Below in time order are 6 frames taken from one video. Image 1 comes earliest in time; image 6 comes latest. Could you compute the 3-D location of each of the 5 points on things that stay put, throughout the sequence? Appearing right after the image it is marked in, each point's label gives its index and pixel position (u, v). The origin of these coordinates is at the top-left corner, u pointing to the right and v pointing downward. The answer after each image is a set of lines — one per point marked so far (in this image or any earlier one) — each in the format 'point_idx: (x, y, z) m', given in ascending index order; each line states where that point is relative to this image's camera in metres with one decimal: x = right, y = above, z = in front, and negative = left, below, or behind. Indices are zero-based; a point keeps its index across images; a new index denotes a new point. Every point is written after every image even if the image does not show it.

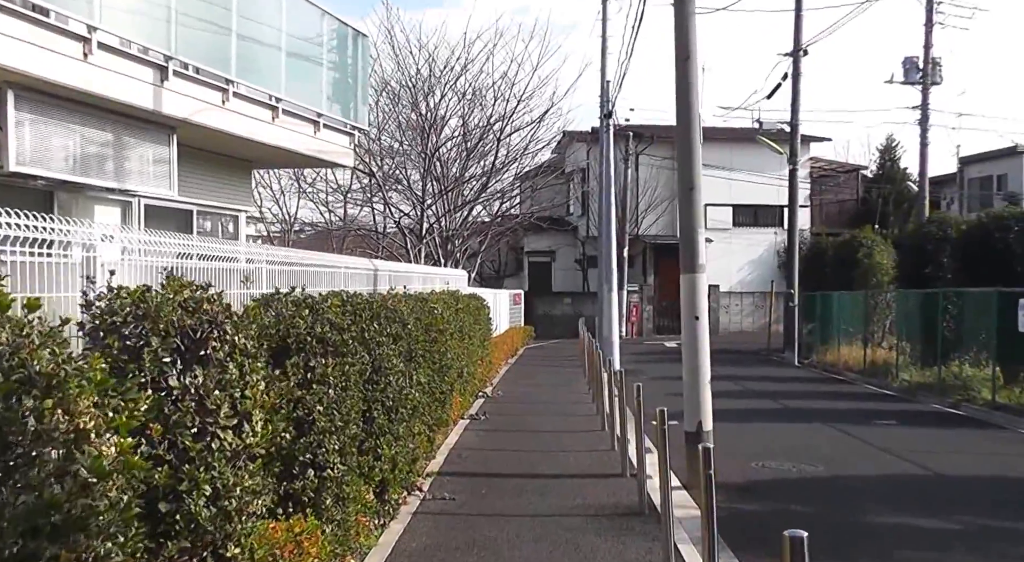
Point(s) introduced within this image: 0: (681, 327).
0: (+1.6, -0.4, +9.5) m
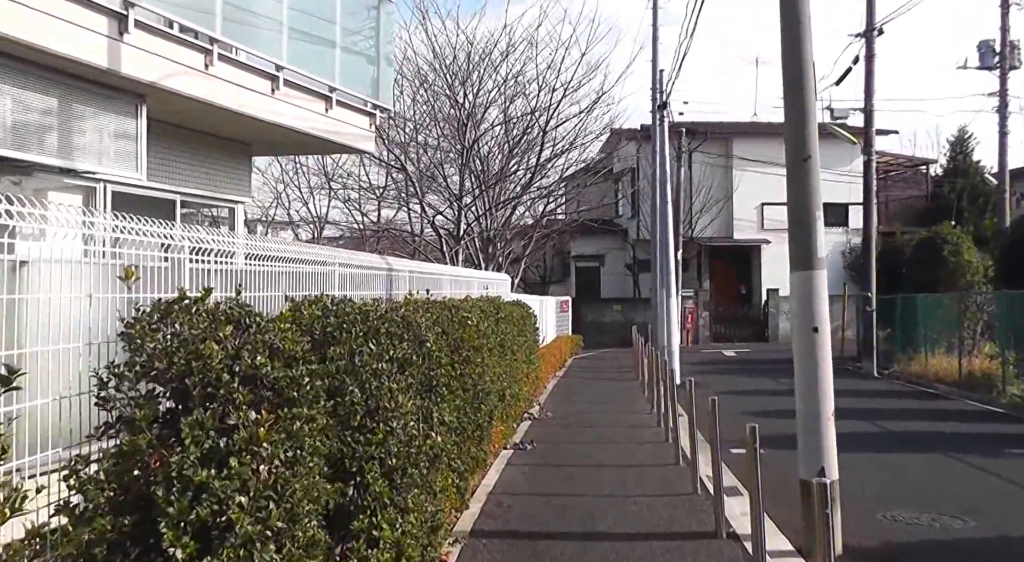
0: (+2.0, -0.4, +7.1) m
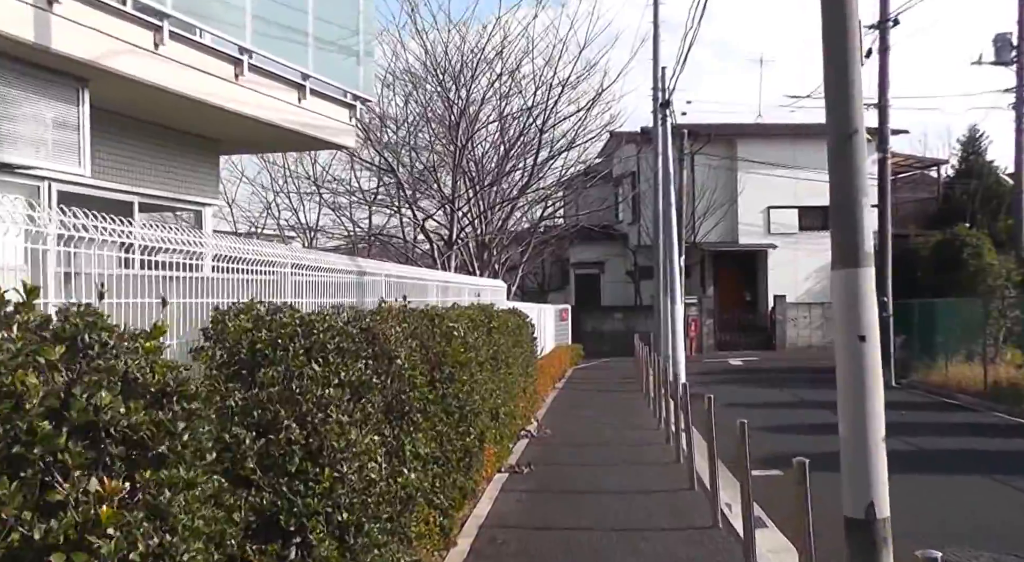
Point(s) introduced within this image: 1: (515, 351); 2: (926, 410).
0: (+1.9, -0.4, +6.0) m
1: (0.0, -0.9, +12.3) m
2: (+7.8, -2.4, +18.8) m
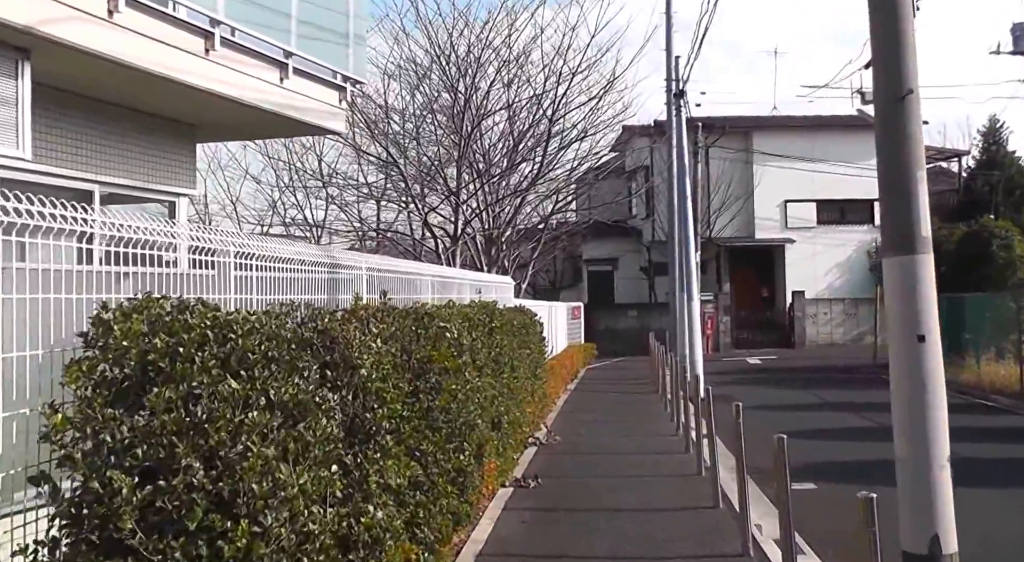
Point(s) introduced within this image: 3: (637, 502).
0: (+1.9, -0.4, +5.0) m
1: (+0.1, -0.8, +11.4) m
2: (+8.0, -2.3, +17.7) m
3: (+1.2, -2.0, +9.1) m
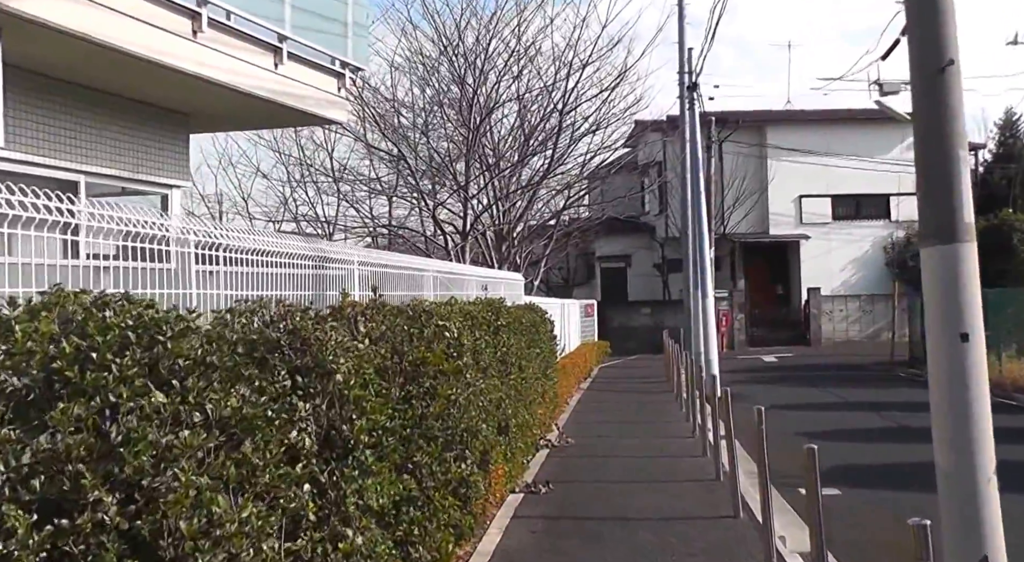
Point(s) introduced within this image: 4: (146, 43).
0: (+1.9, -0.3, +4.5) m
1: (+0.2, -0.8, +10.9) m
2: (+8.2, -2.2, +17.1) m
3: (+1.2, -2.0, +8.6) m
4: (-2.8, +1.8, +7.6) m
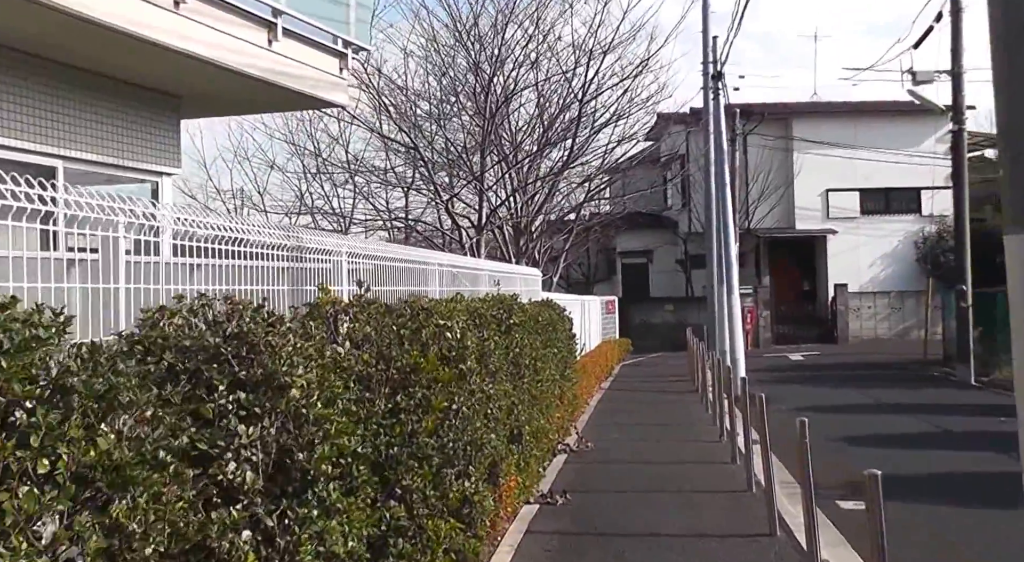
0: (+1.9, -0.3, +3.7) m
1: (+0.3, -0.7, +10.2) m
2: (+8.4, -2.2, +16.2) m
3: (+1.4, -1.9, +7.9) m
4: (-2.7, +1.9, +6.9) m
